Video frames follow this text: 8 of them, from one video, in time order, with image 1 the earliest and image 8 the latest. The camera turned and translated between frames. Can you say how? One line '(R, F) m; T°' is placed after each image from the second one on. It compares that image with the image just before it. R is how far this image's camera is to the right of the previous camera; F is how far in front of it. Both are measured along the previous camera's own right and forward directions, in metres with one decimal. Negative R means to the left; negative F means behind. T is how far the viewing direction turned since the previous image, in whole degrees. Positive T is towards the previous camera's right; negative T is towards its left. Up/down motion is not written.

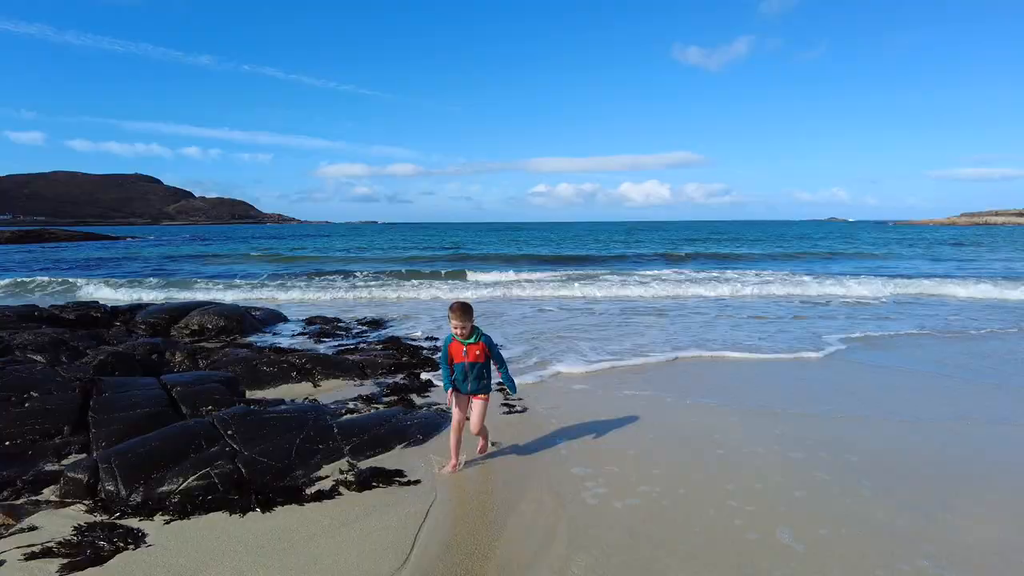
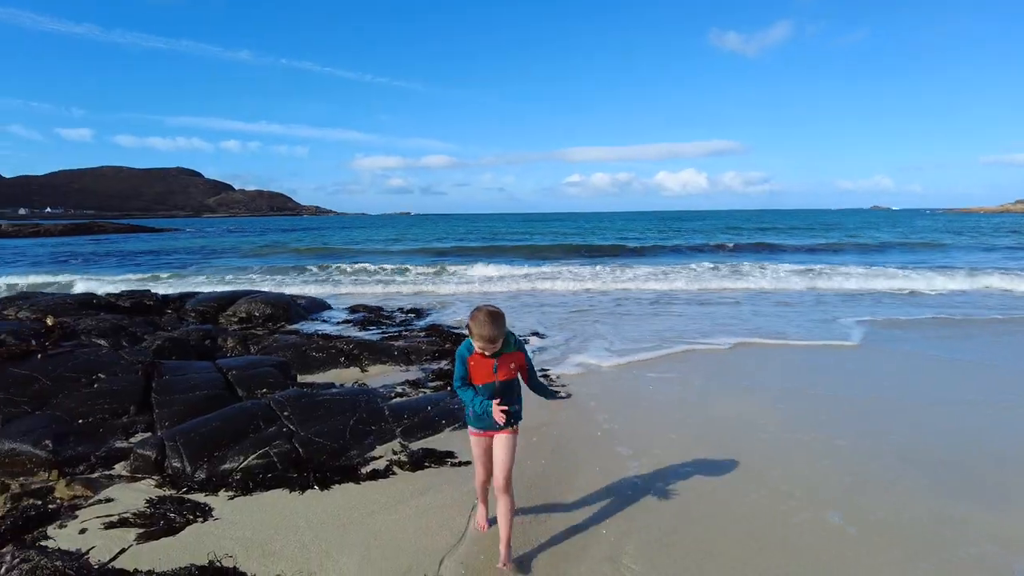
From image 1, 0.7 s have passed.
(-0.1, -0.1) m; -3°
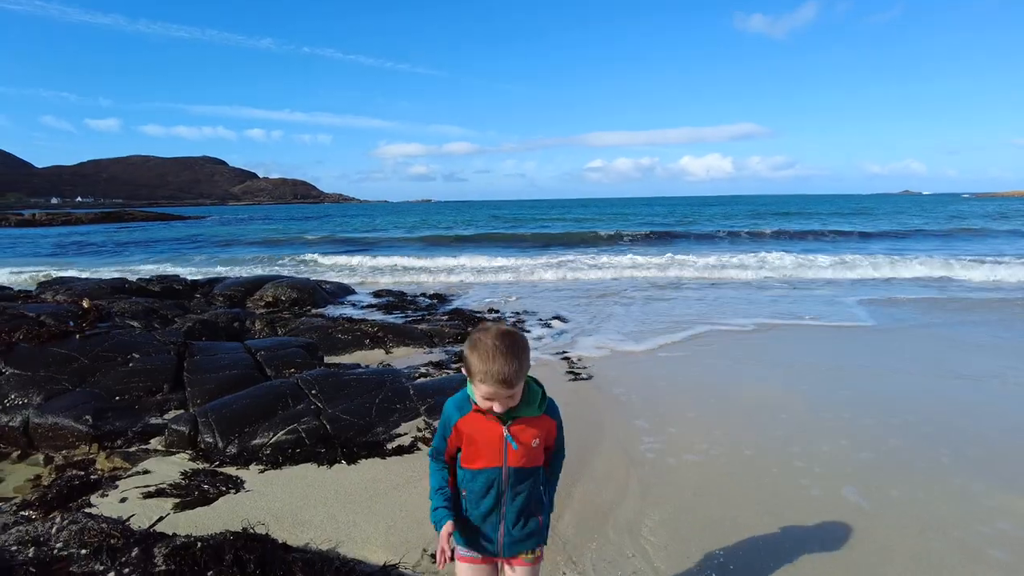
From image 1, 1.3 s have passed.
(0.0, -0.1) m; -2°
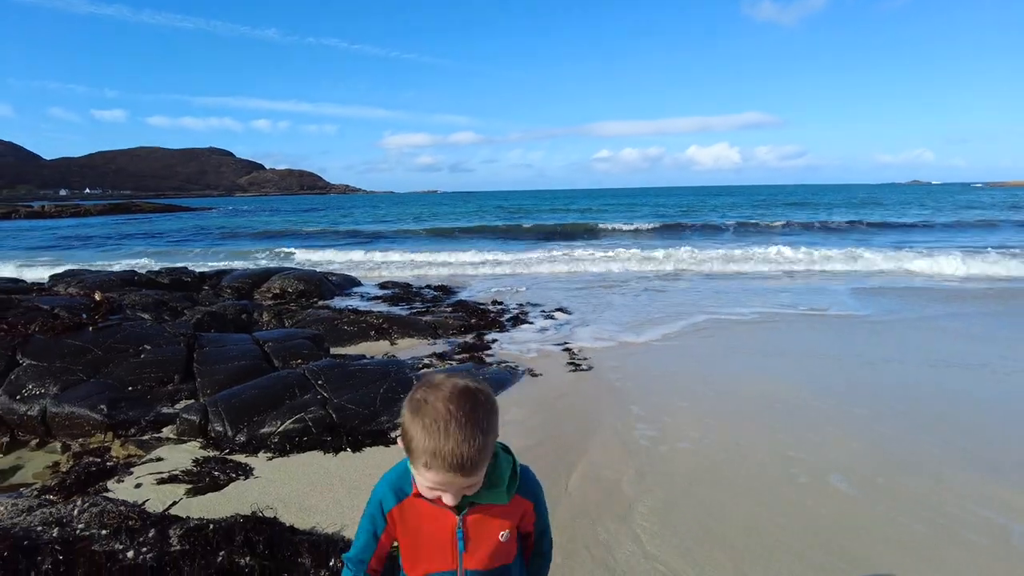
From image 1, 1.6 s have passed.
(+0.1, -0.1) m; -1°
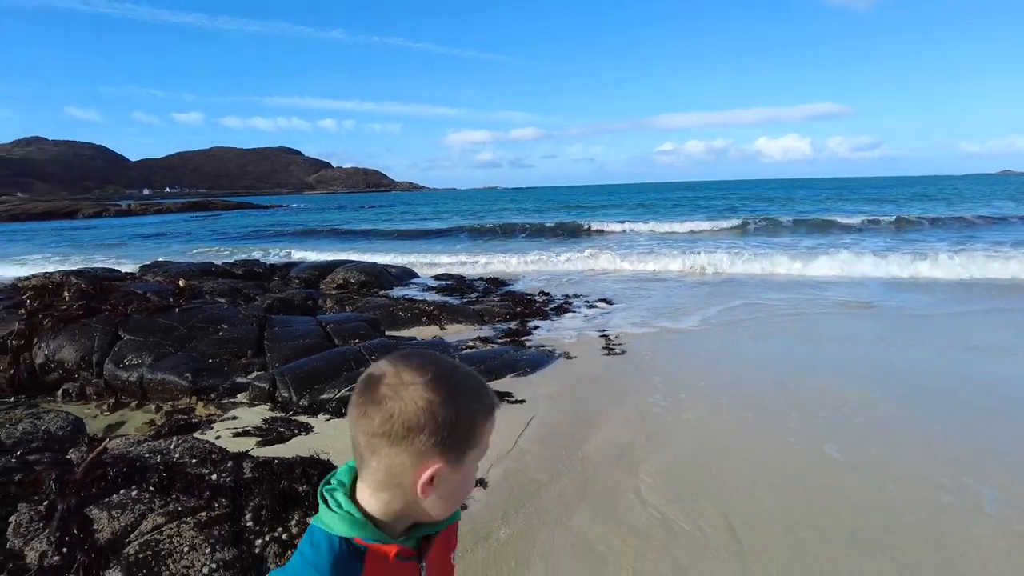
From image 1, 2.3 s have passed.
(+0.3, -0.5) m; -5°
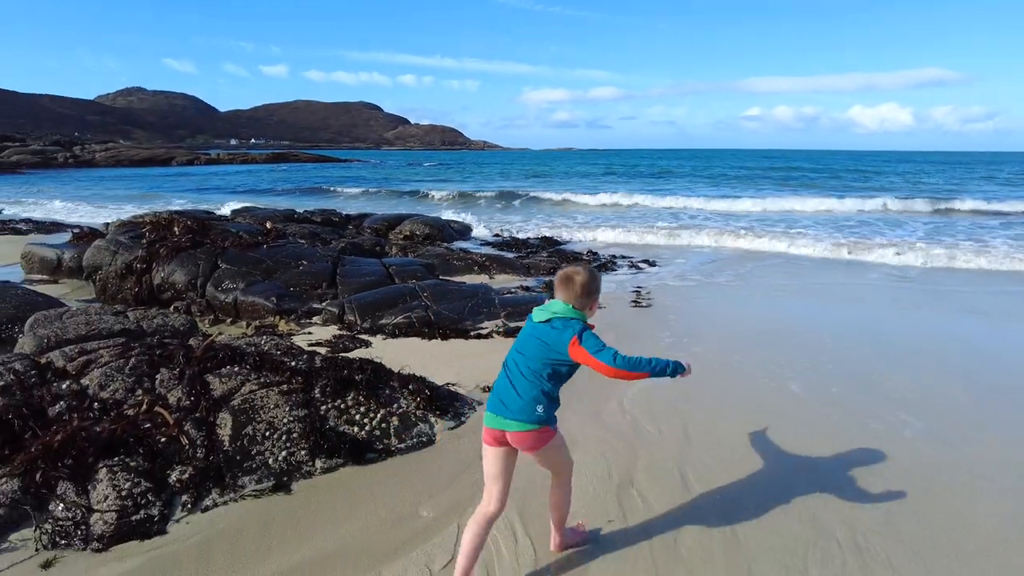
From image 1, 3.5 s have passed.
(+0.4, -0.9) m; -6°
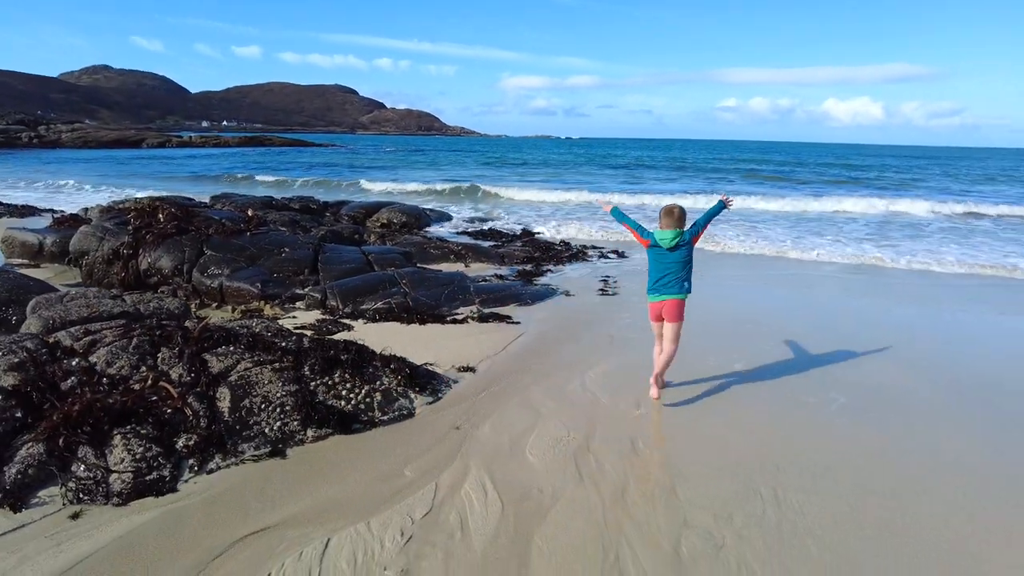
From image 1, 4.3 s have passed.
(0.0, -0.4) m; +2°
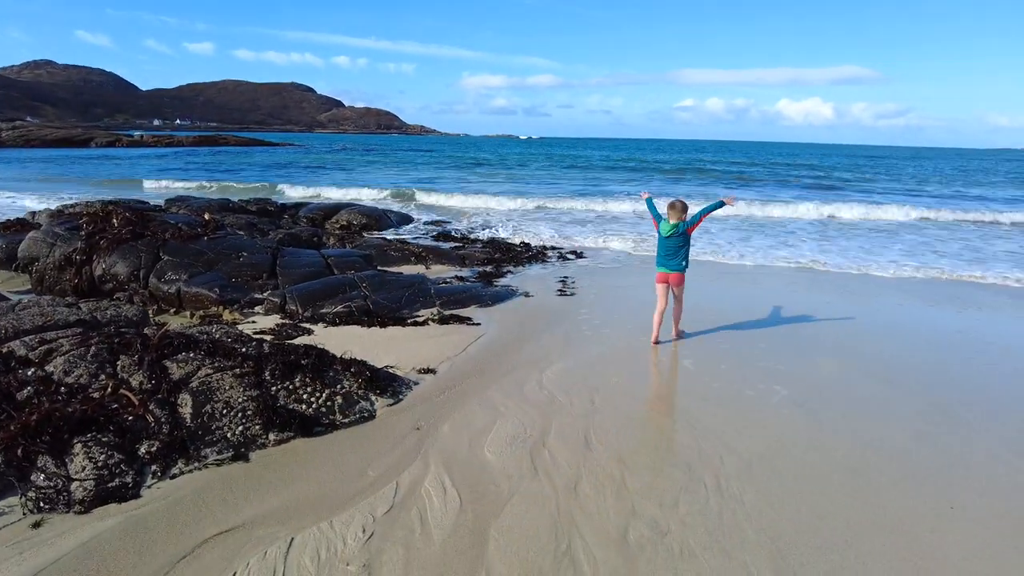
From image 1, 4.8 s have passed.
(0.0, -0.2) m; +3°
